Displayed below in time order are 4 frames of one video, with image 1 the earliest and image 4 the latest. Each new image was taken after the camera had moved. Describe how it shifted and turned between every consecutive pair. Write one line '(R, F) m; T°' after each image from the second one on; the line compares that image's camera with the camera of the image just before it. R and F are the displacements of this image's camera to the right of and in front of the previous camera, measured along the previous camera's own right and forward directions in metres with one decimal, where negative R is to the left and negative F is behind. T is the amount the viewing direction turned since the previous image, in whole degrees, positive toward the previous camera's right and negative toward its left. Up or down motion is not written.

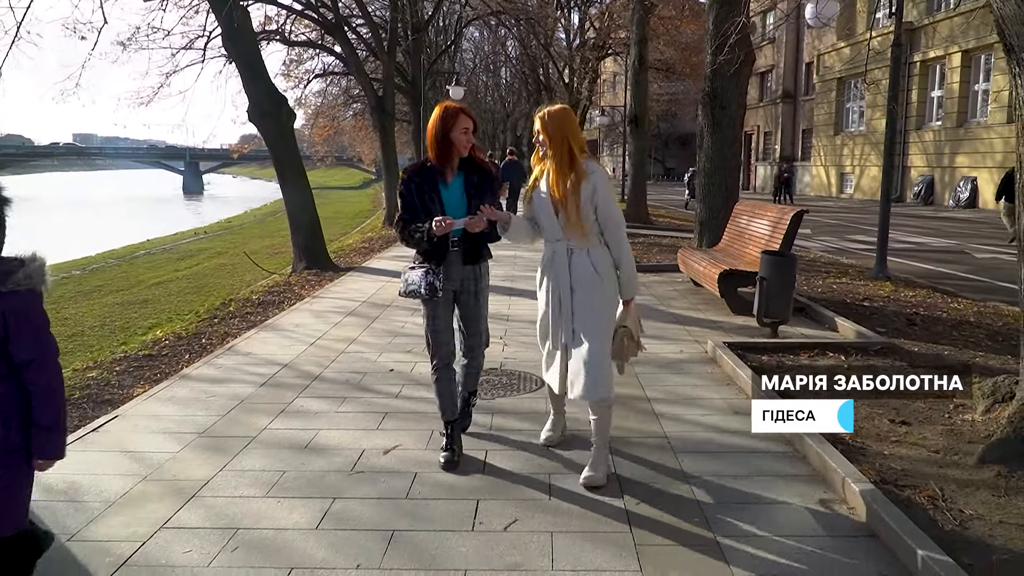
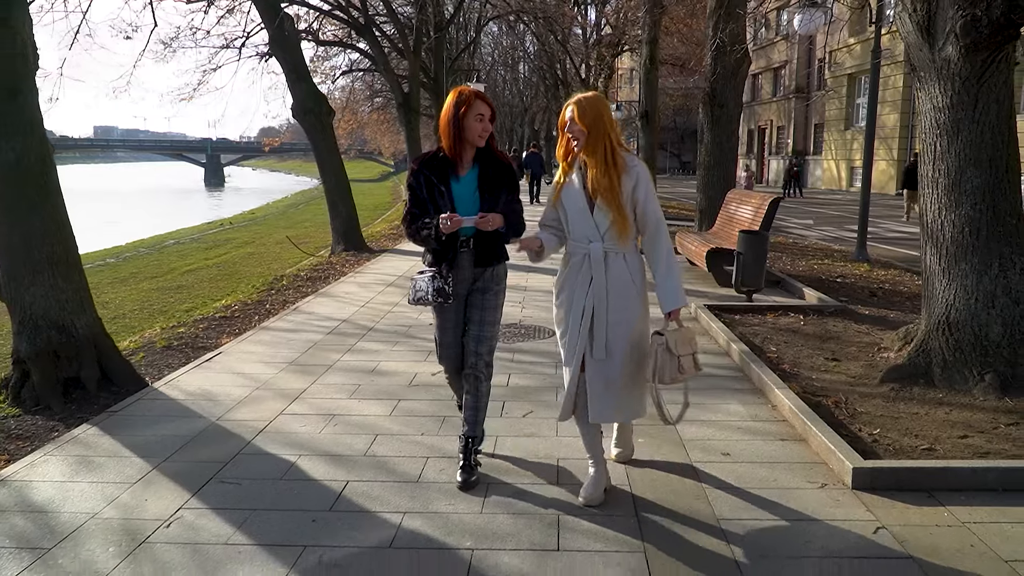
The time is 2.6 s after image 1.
(0.0, -1.4) m; -1°
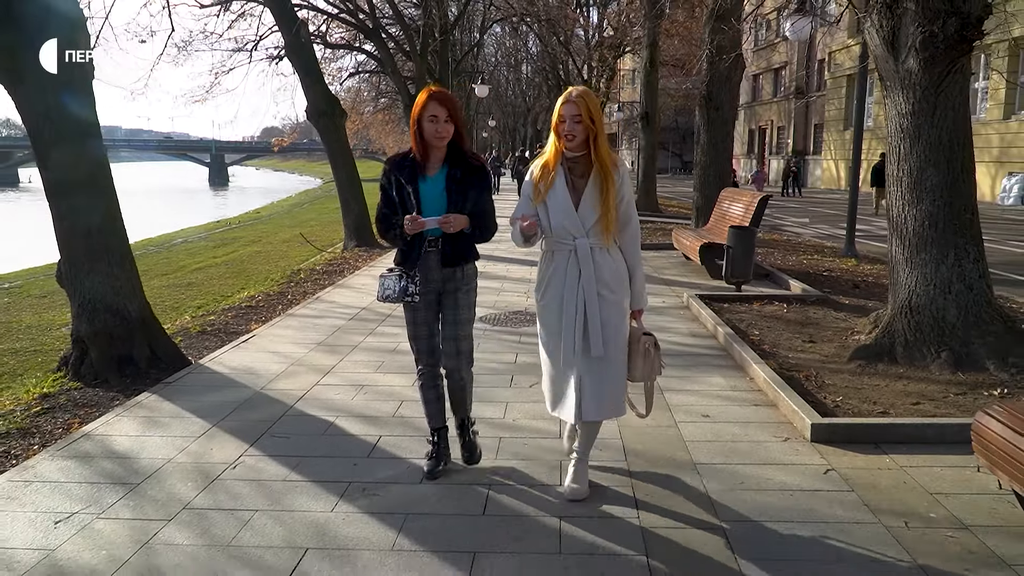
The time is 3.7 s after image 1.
(0.0, -0.7) m; 0°
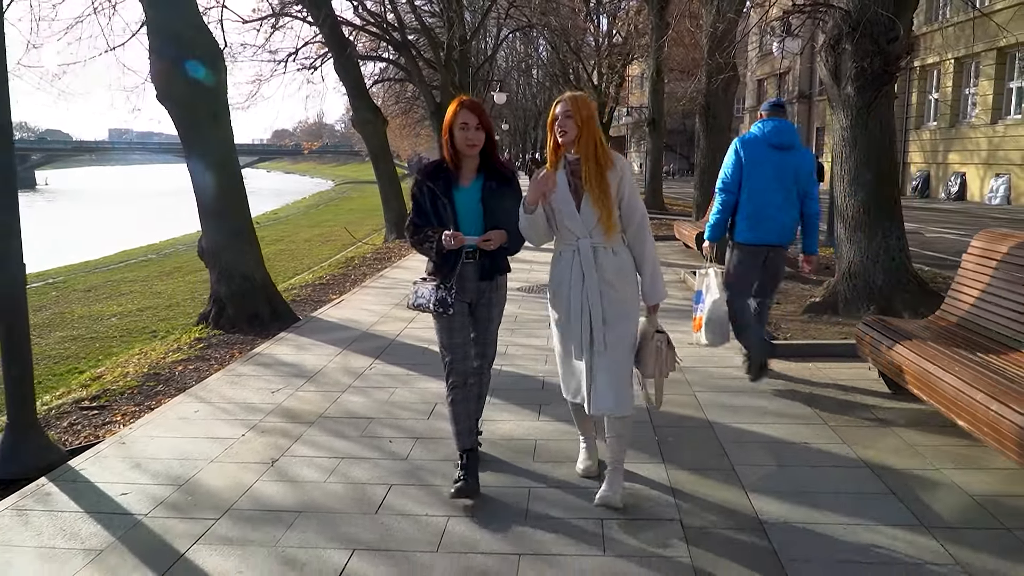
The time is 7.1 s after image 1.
(-0.3, -2.0) m; -1°
